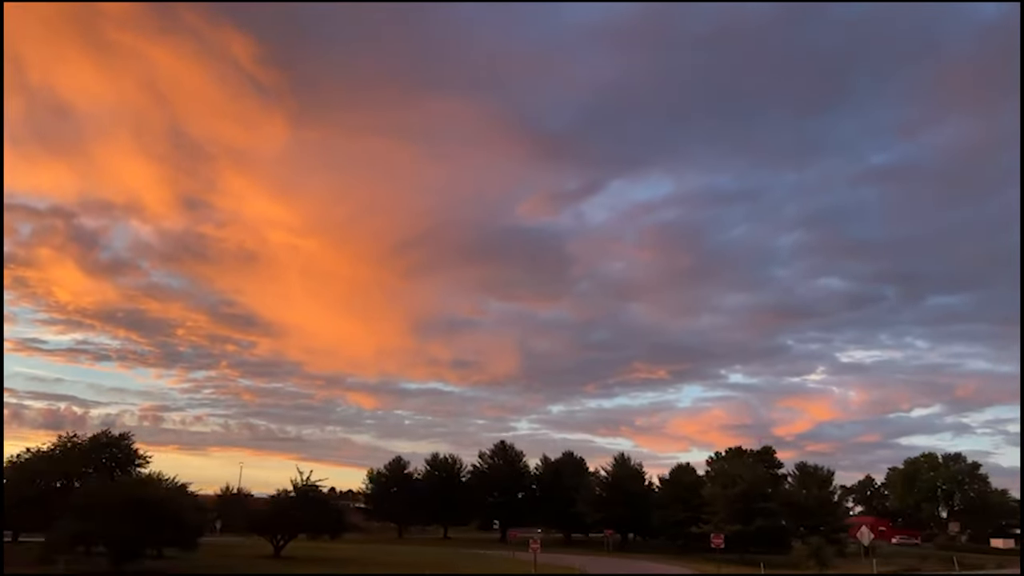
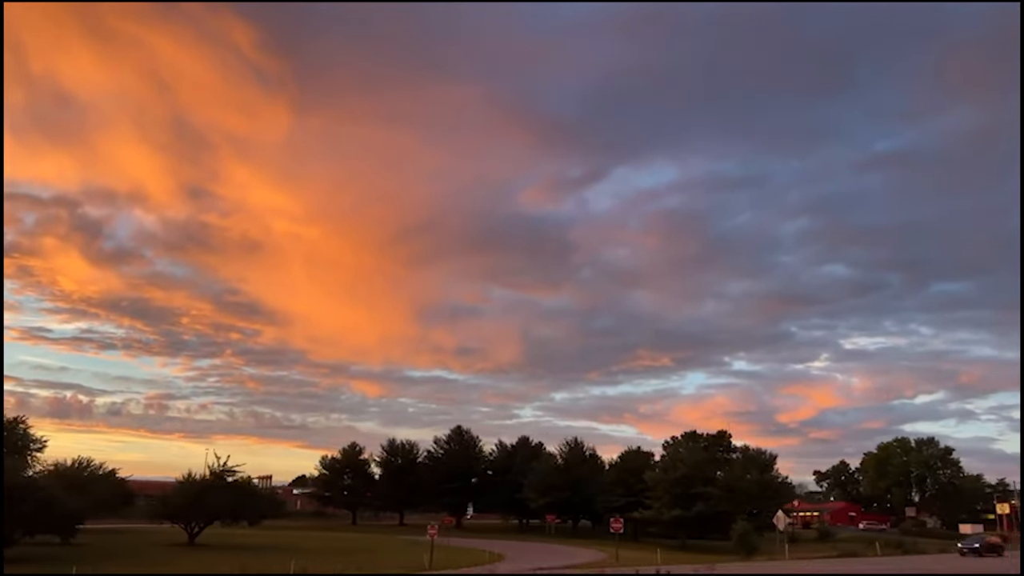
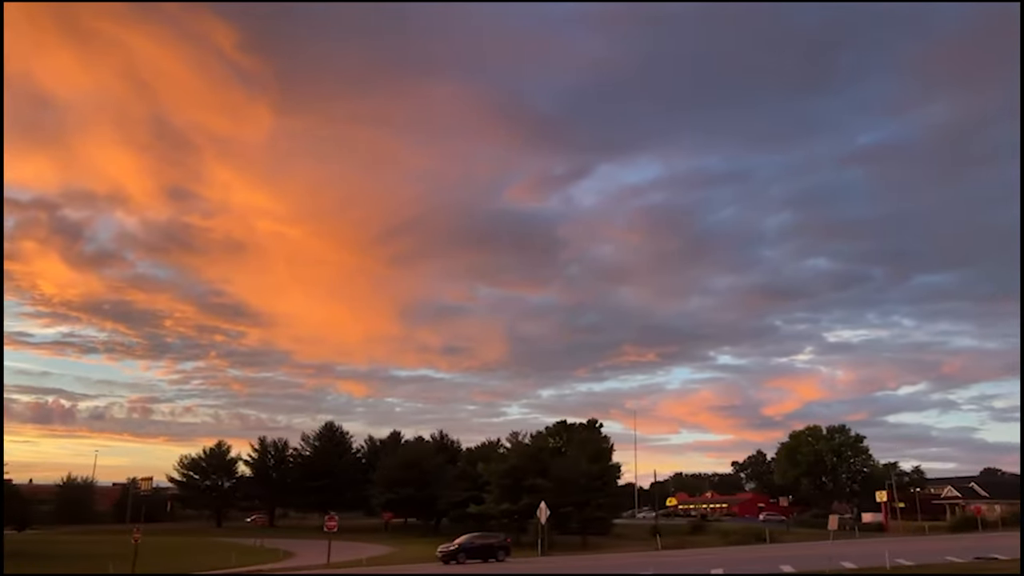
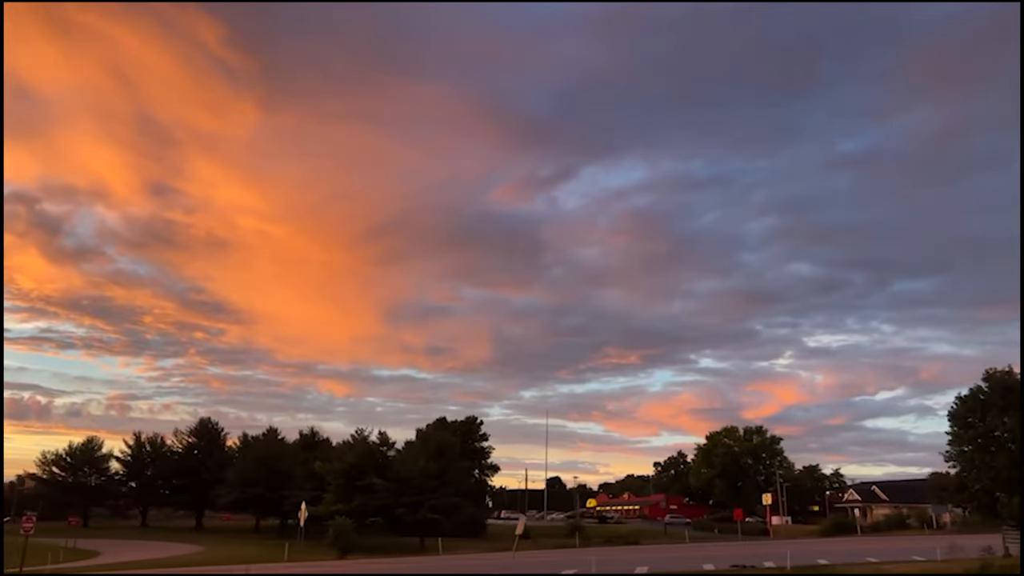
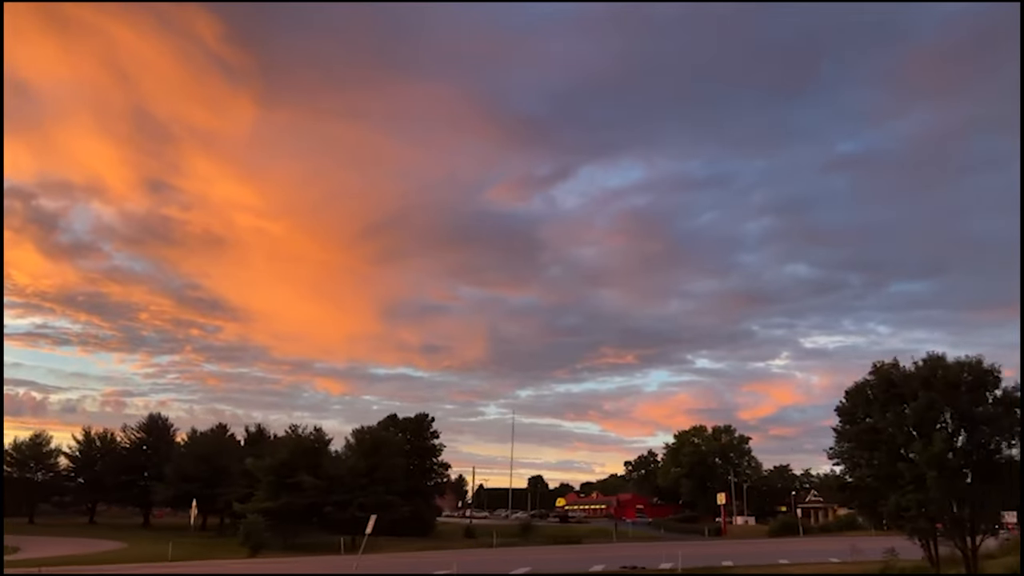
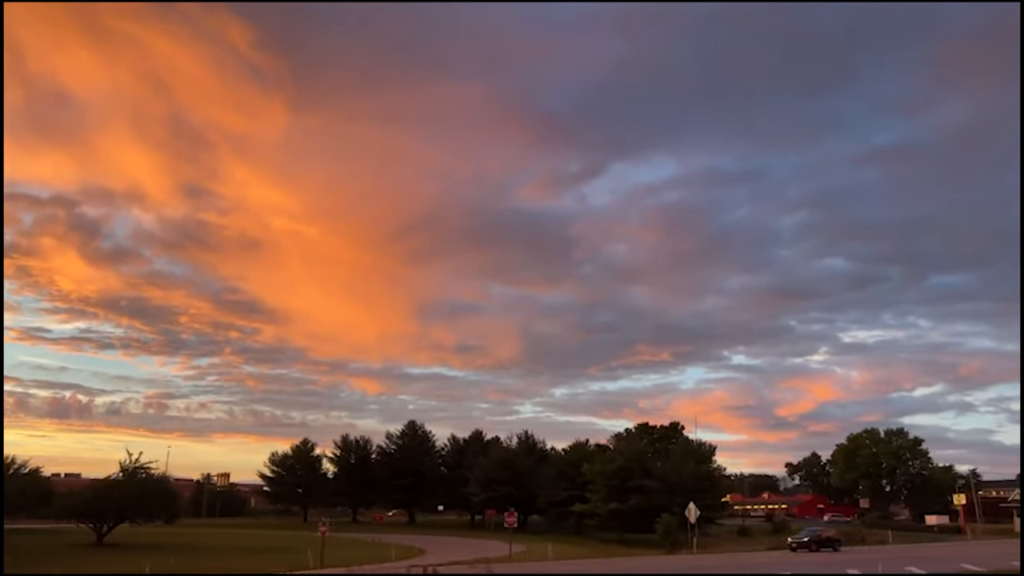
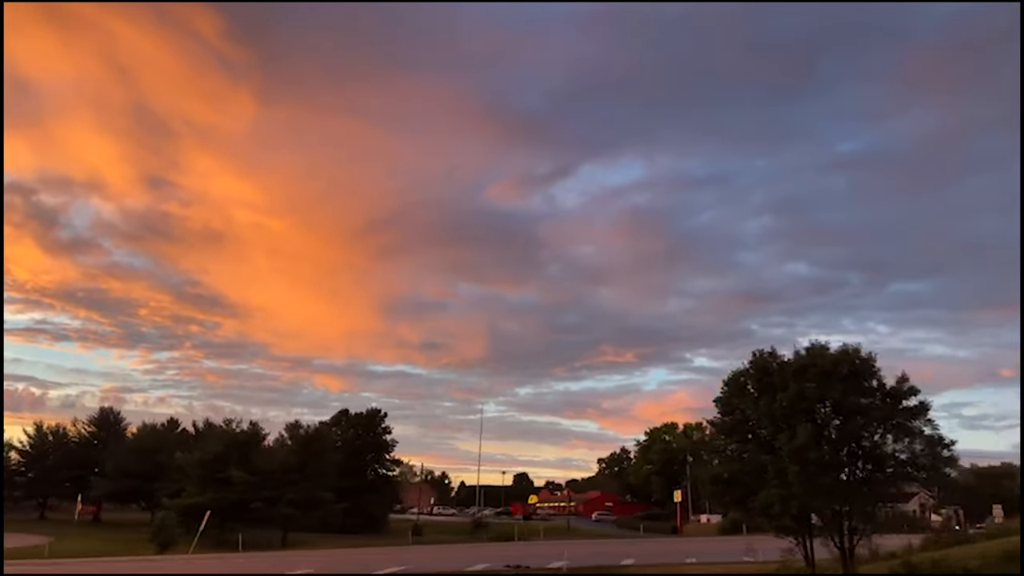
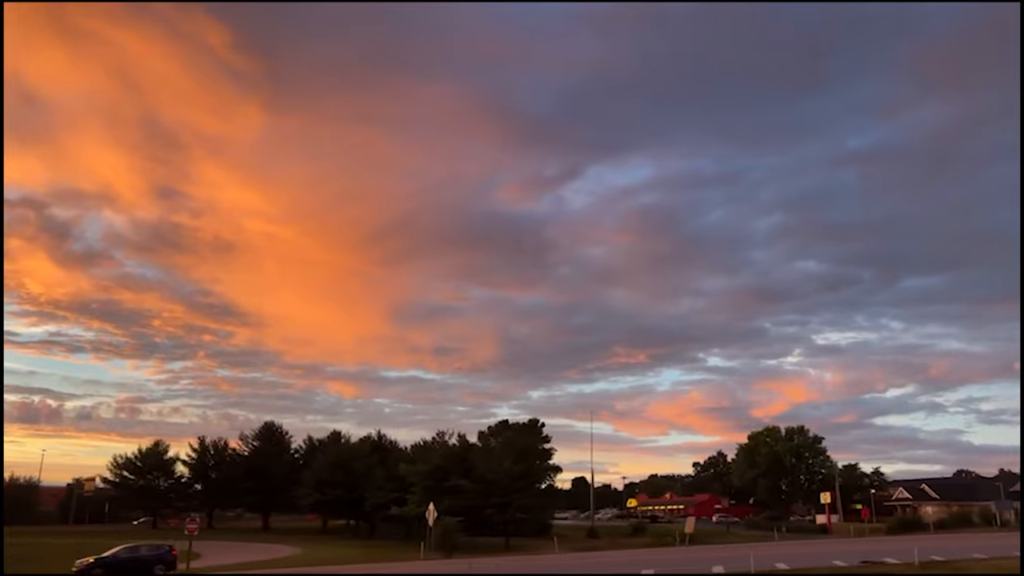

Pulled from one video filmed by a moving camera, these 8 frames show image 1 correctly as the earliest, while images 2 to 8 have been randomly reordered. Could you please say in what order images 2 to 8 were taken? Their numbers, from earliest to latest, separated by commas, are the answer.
2, 6, 3, 8, 4, 5, 7
